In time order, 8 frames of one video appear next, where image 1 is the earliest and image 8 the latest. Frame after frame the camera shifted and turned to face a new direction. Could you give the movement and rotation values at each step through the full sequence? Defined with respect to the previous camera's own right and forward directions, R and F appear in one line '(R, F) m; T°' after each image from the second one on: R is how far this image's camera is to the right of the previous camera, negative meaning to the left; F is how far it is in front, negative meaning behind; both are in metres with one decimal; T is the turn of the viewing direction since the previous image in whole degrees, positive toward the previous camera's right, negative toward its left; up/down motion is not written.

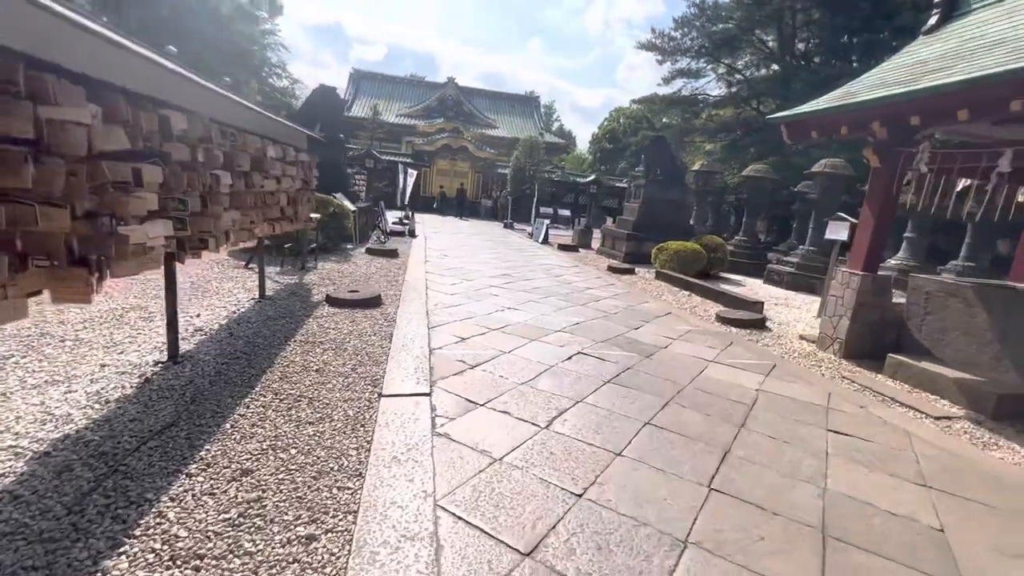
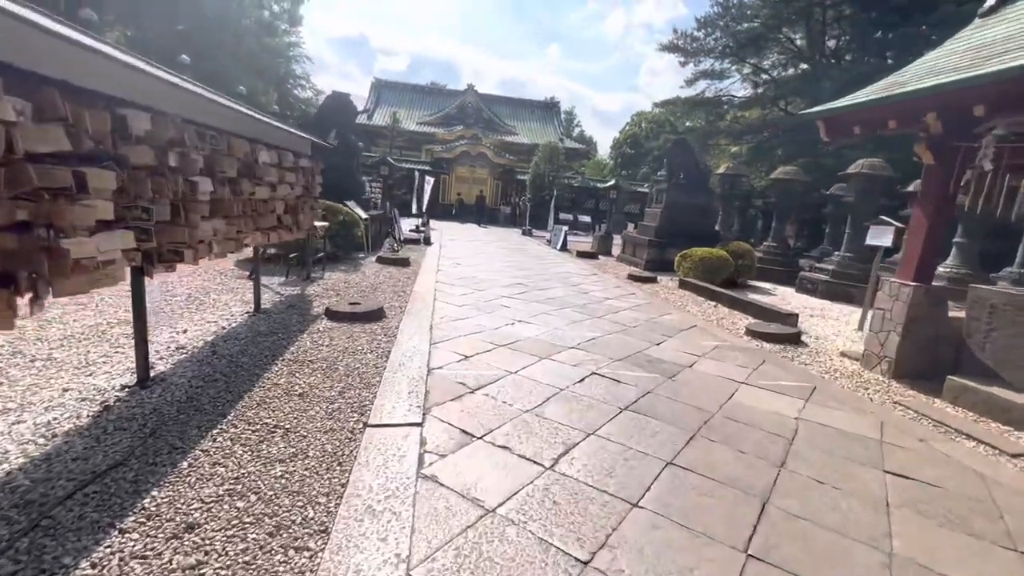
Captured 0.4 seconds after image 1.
(+0.1, +0.3) m; -3°
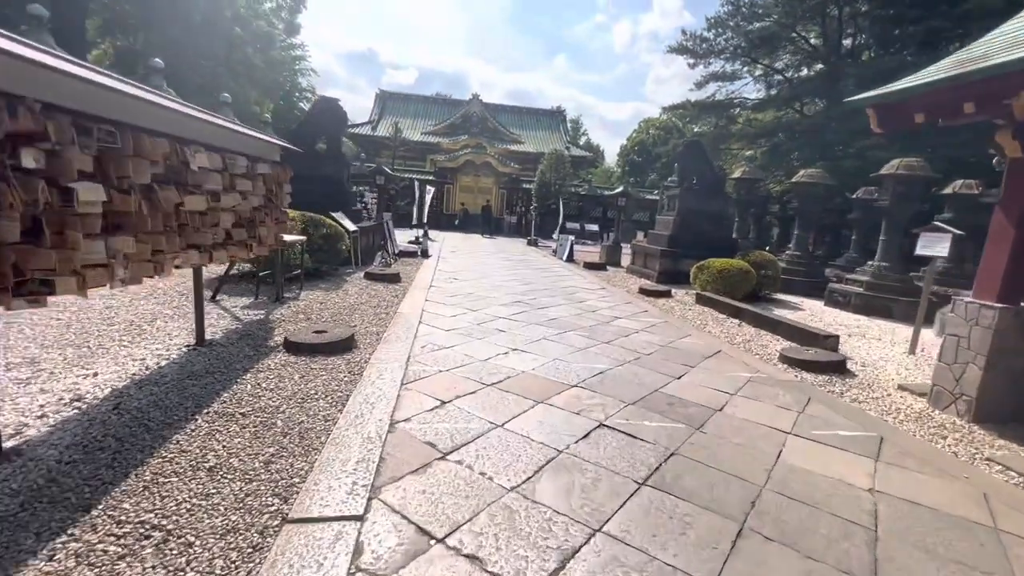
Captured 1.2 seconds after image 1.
(+0.1, +0.6) m; -1°
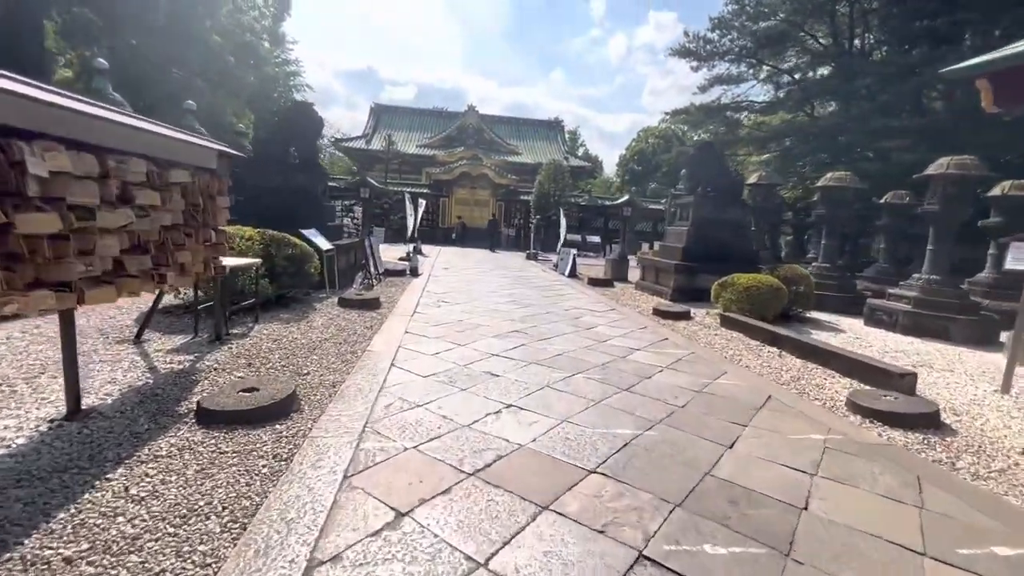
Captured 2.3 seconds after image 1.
(+0.1, +0.9) m; 0°
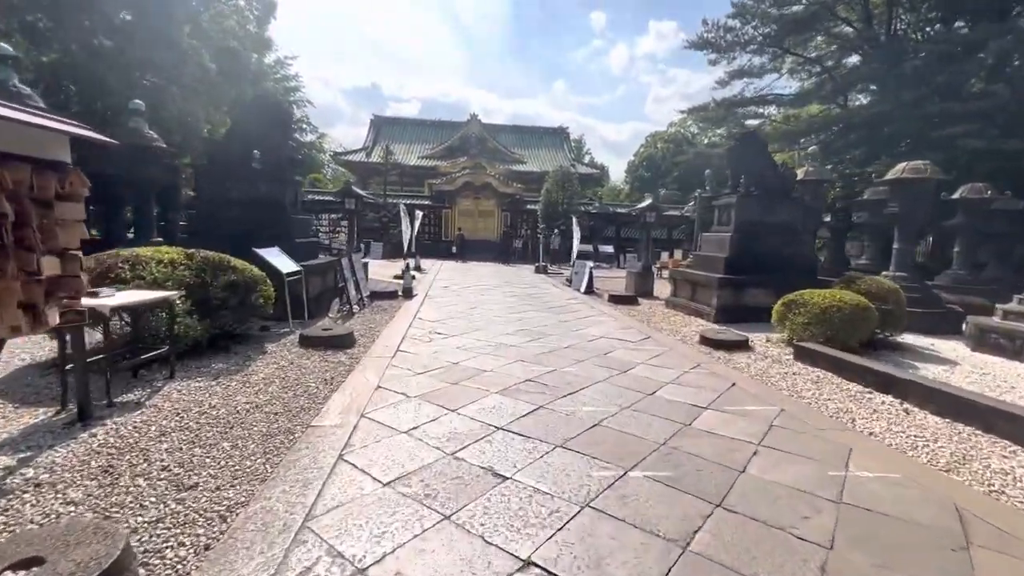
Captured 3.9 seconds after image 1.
(0.0, +1.3) m; -1°
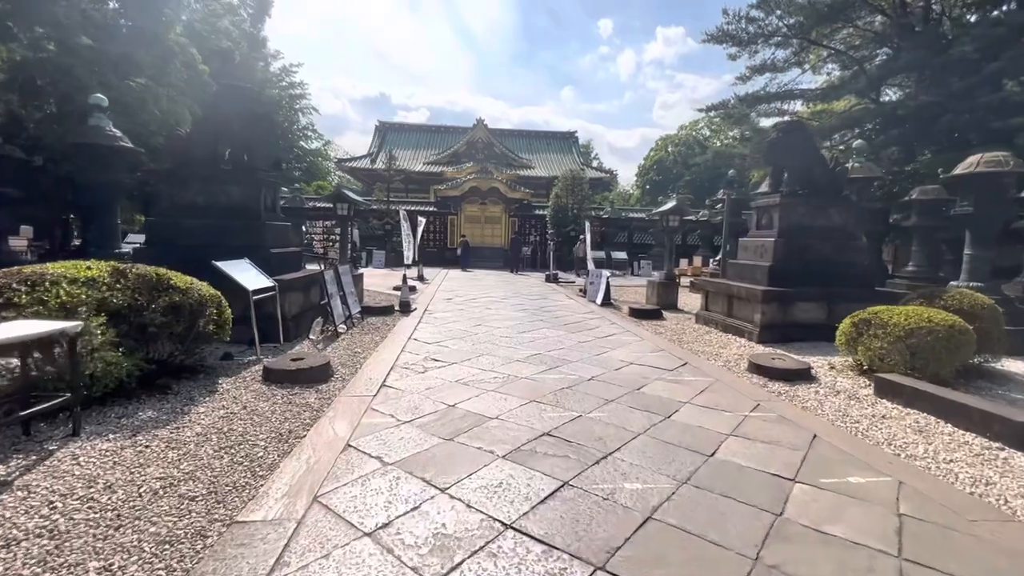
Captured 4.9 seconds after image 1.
(0.0, +0.9) m; -1°
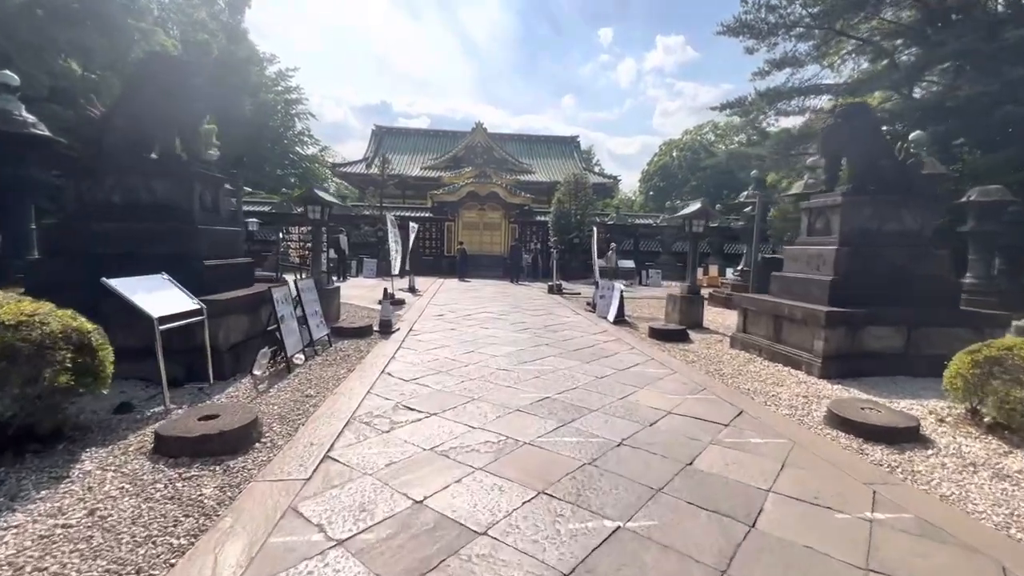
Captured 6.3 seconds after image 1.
(0.0, +1.1) m; 0°
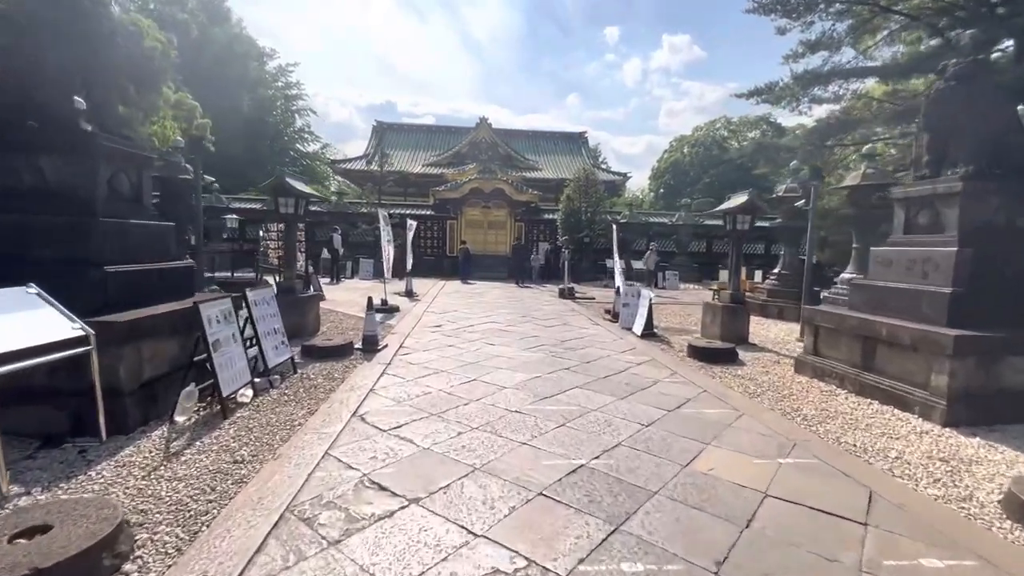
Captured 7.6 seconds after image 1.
(-0.1, +1.1) m; -1°
